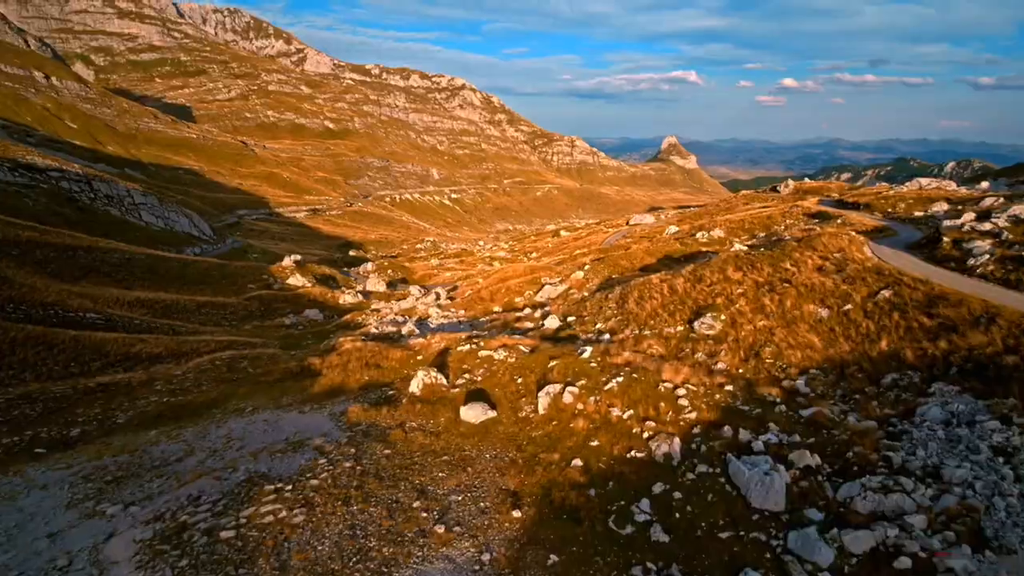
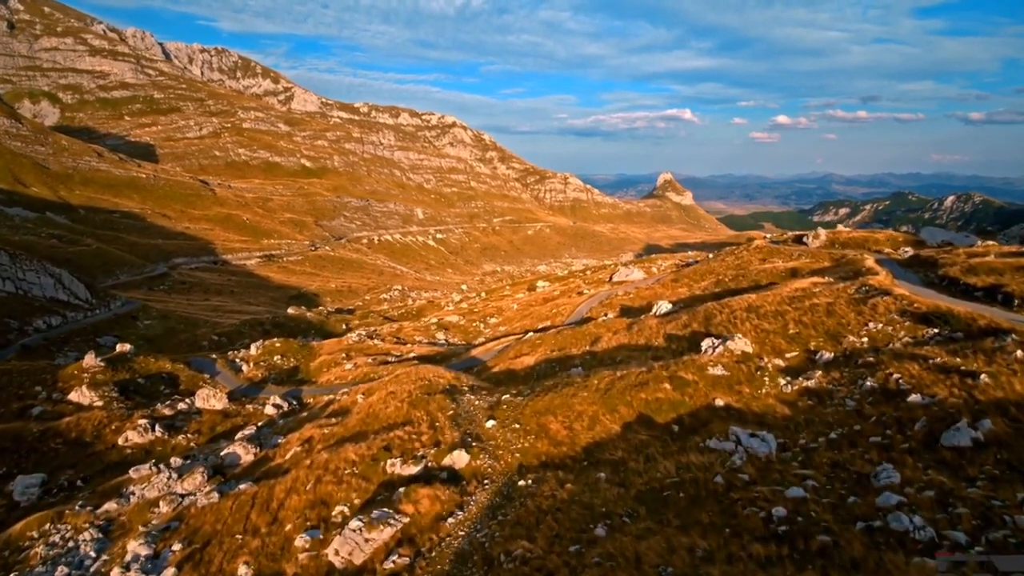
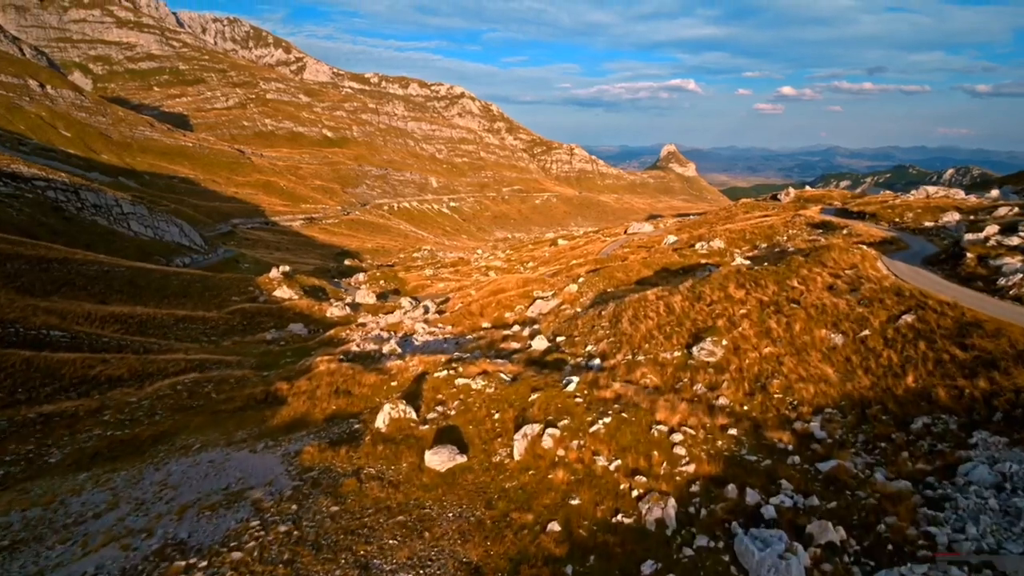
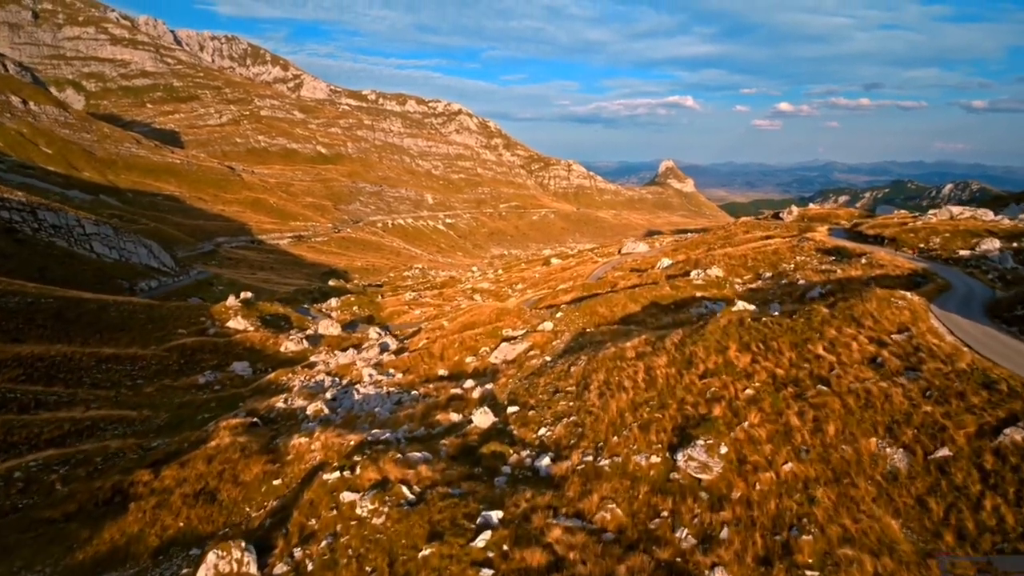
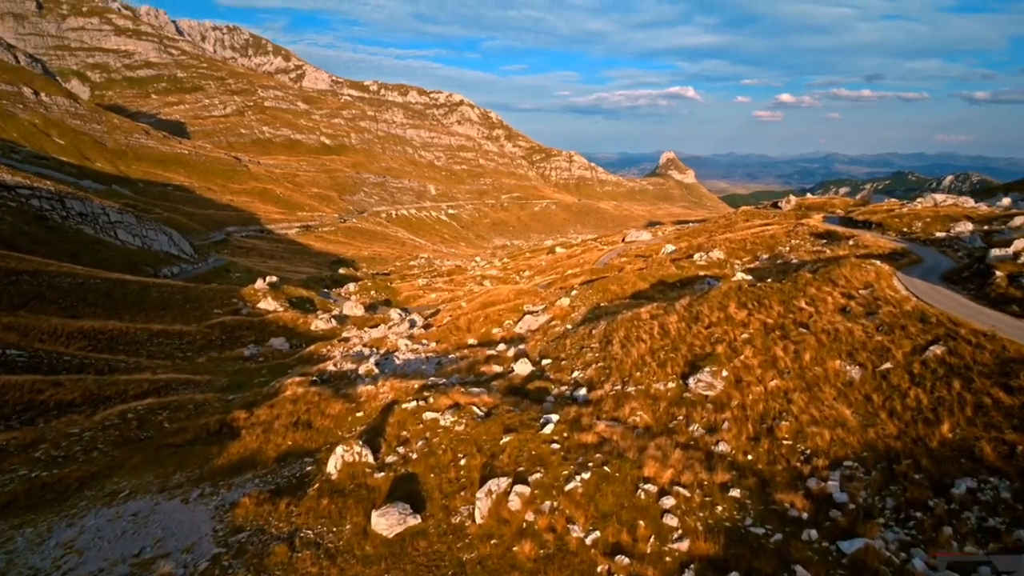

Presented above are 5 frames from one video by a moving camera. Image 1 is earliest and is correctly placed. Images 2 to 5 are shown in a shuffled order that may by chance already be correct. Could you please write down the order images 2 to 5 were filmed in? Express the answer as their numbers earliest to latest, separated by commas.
3, 5, 4, 2
